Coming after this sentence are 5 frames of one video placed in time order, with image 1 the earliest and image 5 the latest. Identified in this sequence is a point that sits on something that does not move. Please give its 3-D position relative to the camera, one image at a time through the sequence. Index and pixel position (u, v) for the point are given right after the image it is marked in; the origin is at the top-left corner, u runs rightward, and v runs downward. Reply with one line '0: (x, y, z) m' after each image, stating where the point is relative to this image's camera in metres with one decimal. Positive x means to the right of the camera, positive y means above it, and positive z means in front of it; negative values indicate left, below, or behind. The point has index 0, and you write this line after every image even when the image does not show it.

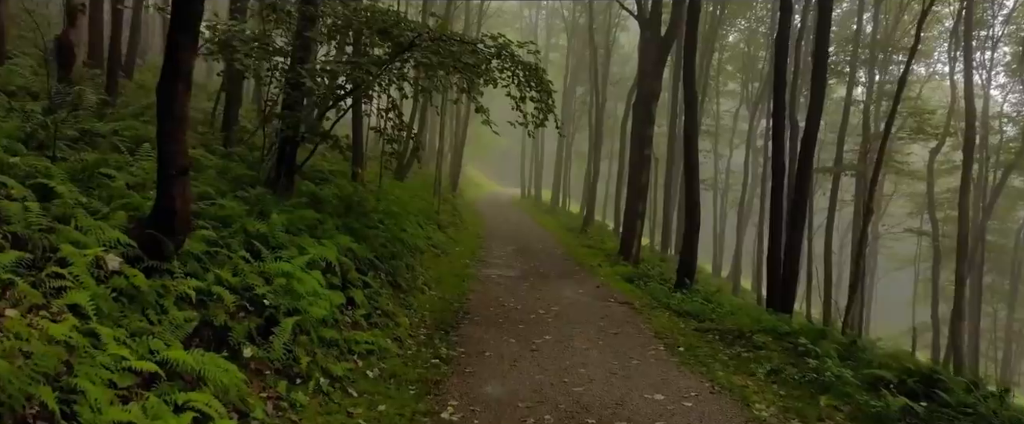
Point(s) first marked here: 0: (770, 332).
0: (+3.7, -1.7, +11.2) m
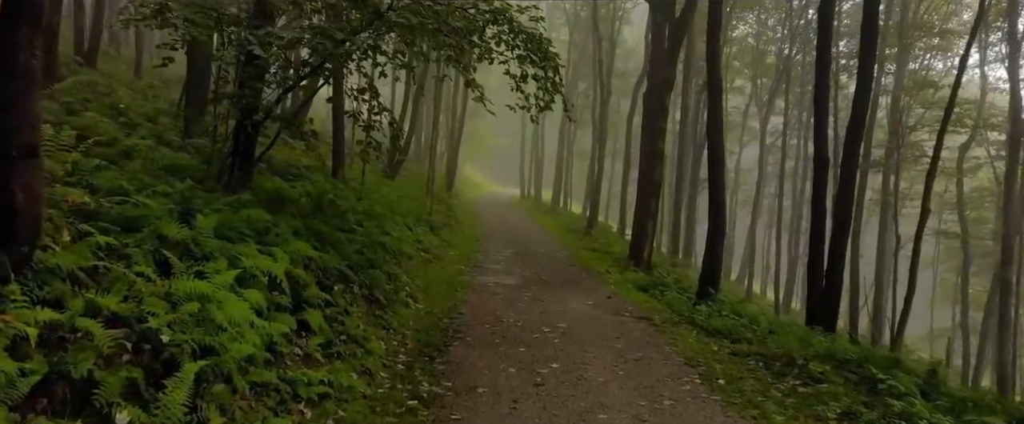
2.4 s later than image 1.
0: (+3.7, -1.7, +9.2) m
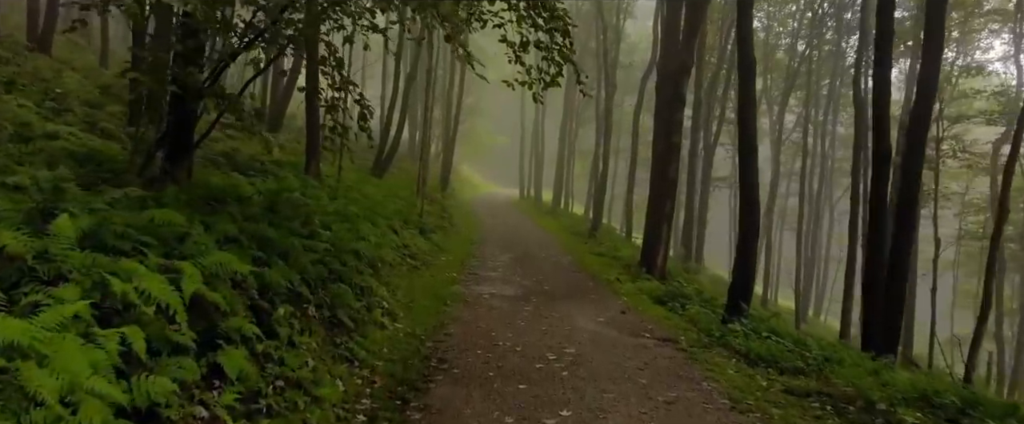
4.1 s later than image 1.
0: (+3.6, -1.7, +7.1) m
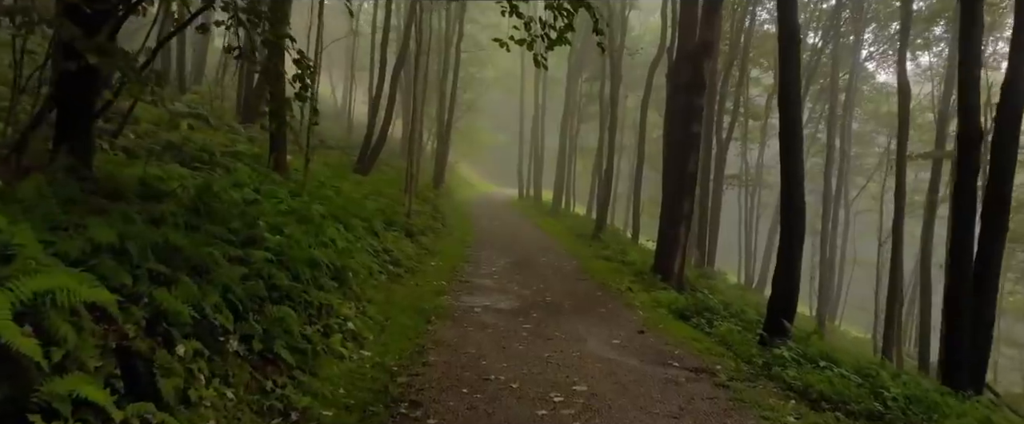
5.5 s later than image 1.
0: (+3.6, -1.7, +5.0) m
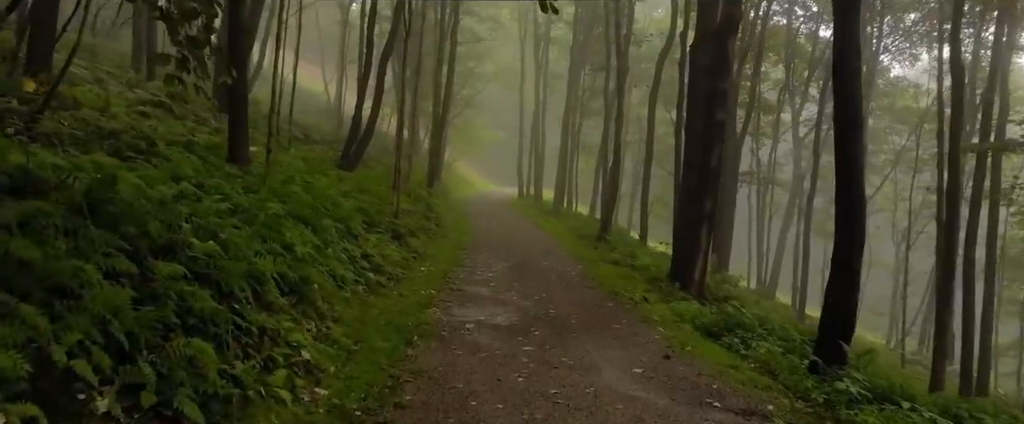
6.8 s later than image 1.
0: (+3.6, -1.7, +3.2) m
